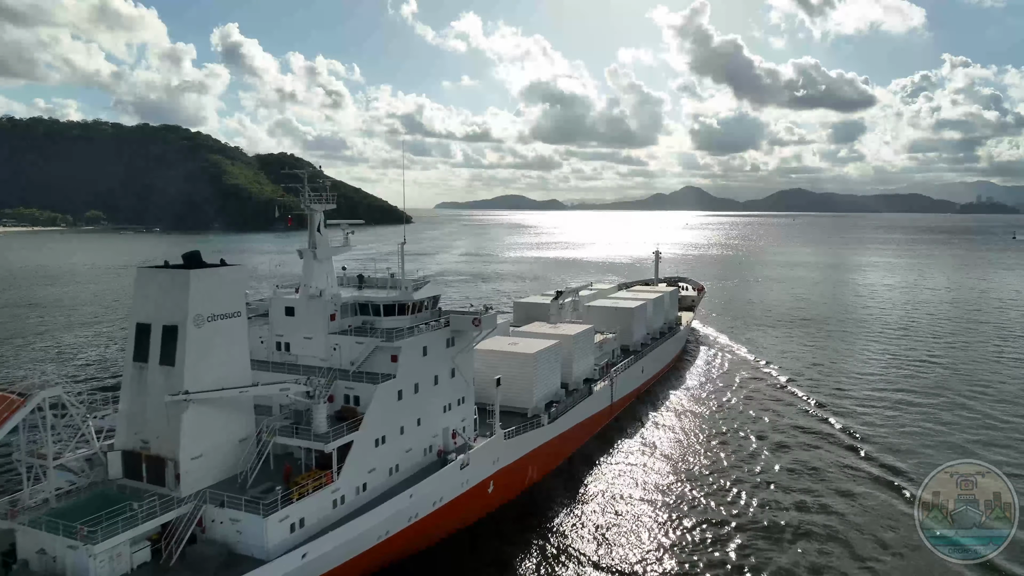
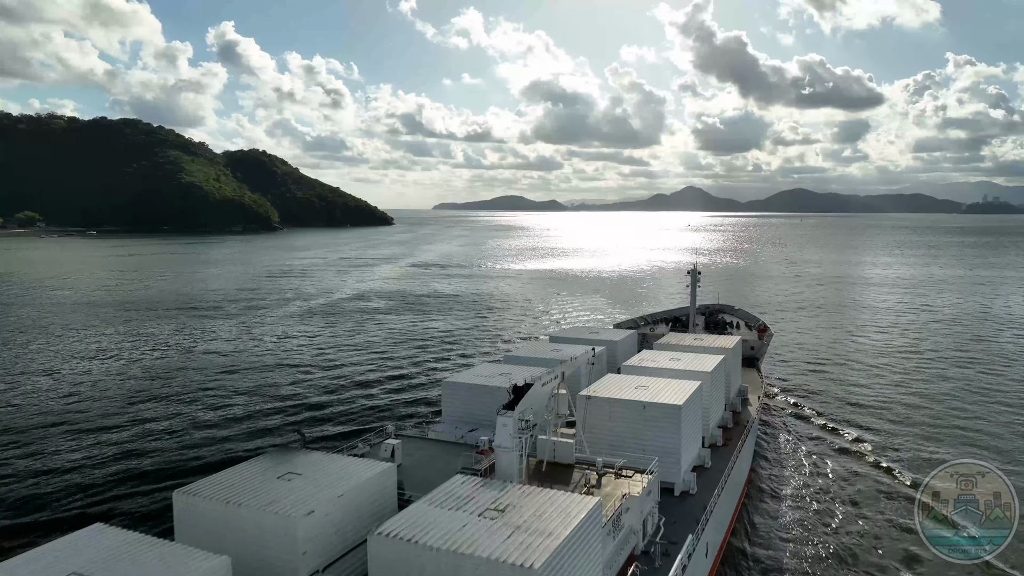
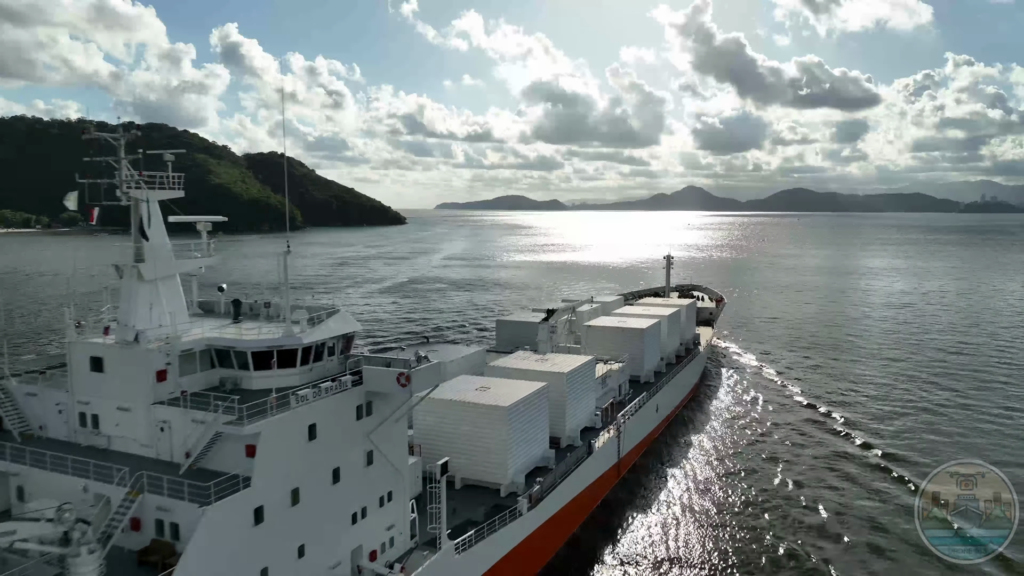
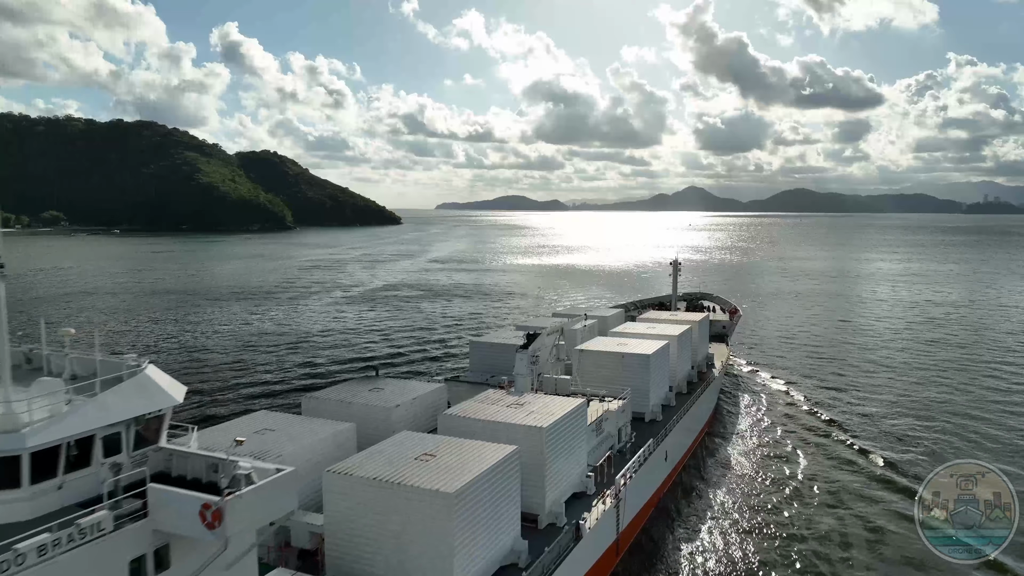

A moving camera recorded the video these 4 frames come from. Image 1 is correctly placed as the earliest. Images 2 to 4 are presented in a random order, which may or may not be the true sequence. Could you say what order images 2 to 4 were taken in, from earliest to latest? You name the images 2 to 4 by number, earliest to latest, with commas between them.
3, 4, 2
